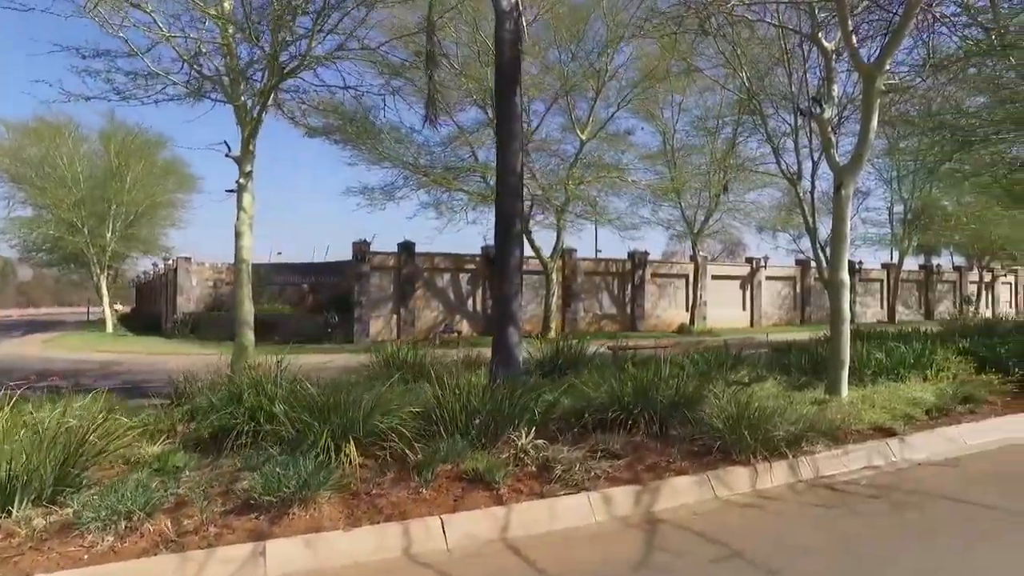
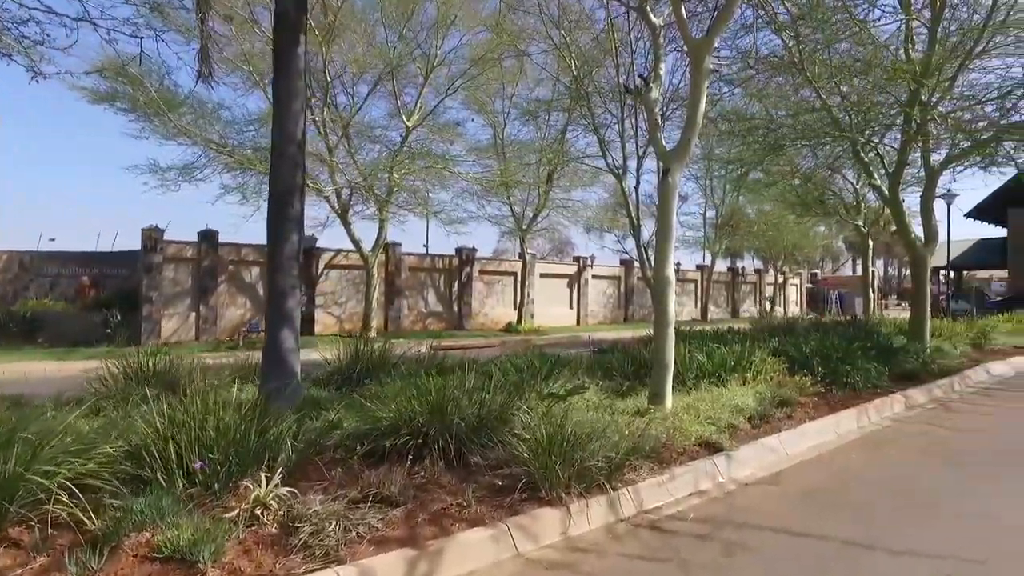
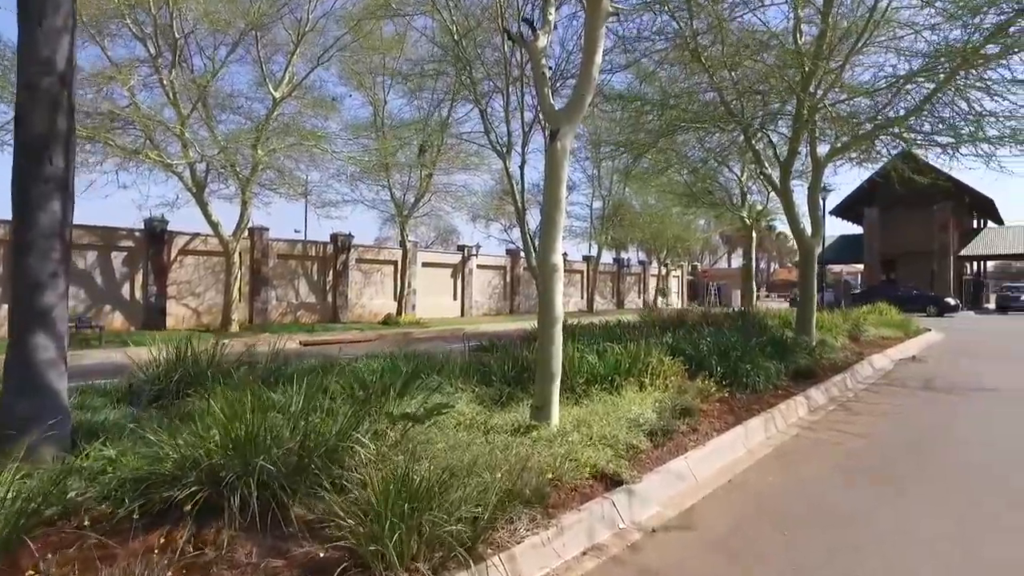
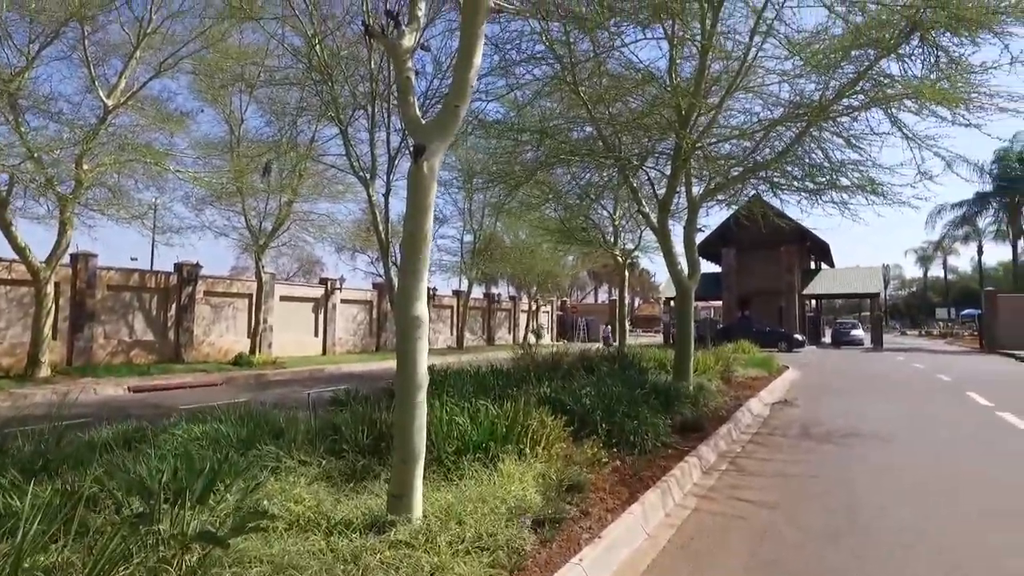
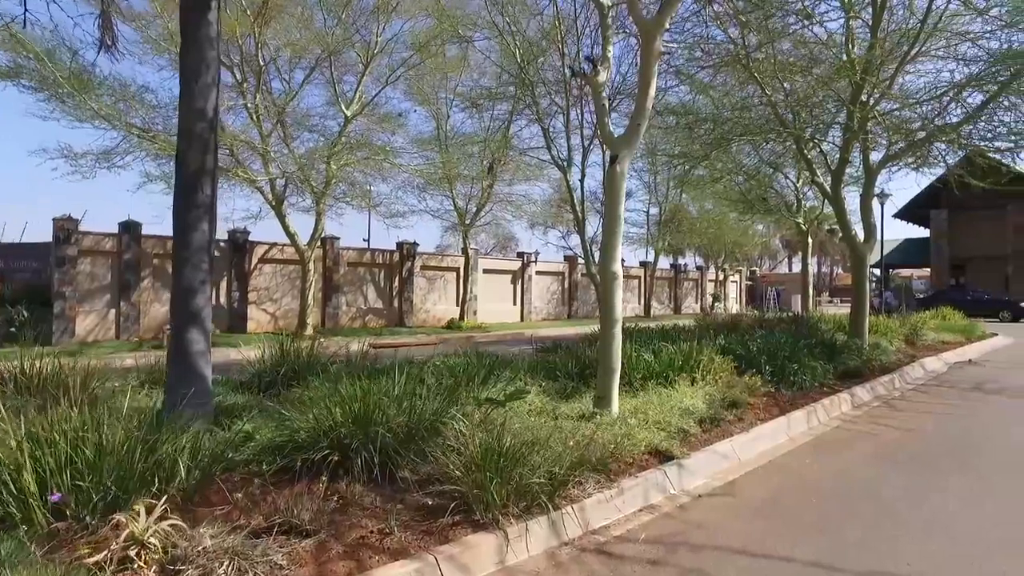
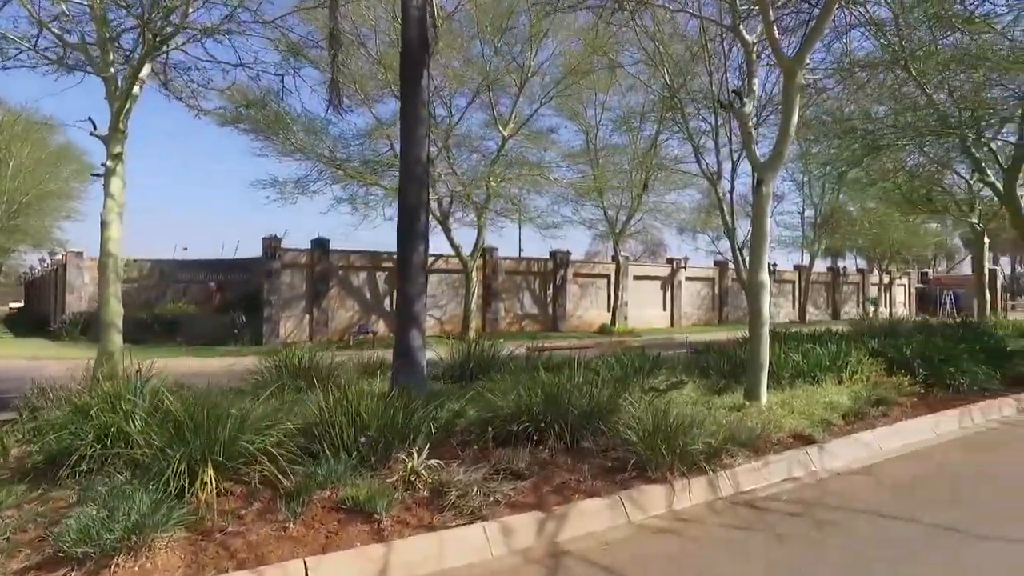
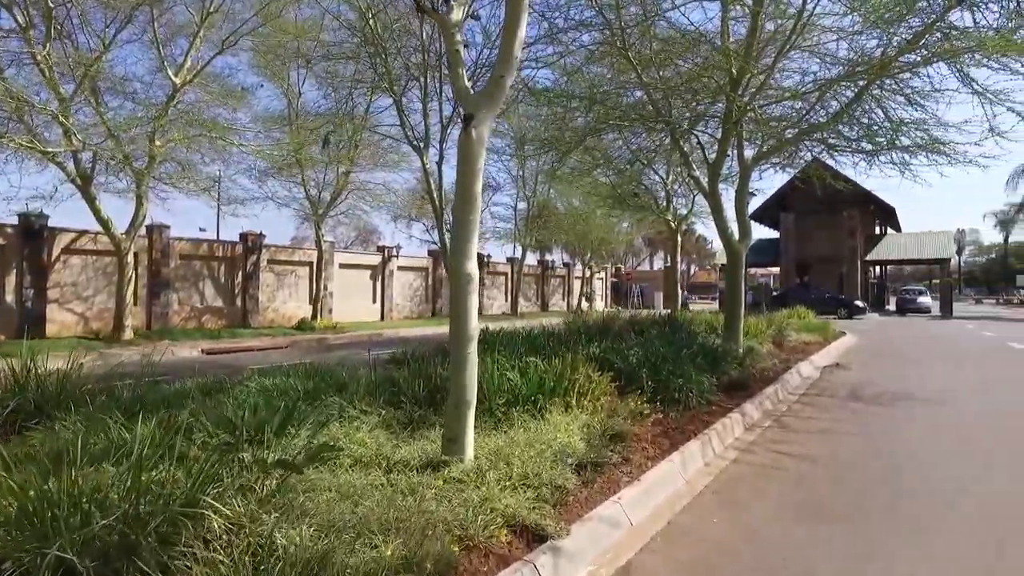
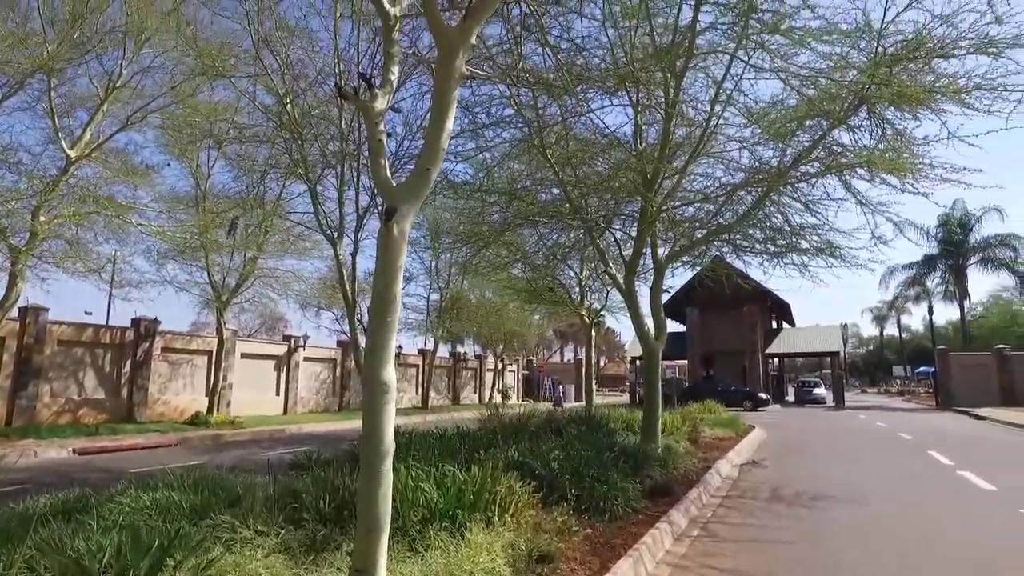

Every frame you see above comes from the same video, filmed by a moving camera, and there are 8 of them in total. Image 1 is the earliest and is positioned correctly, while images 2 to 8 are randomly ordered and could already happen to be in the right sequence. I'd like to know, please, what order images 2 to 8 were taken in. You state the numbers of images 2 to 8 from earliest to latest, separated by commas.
6, 2, 5, 3, 7, 4, 8
